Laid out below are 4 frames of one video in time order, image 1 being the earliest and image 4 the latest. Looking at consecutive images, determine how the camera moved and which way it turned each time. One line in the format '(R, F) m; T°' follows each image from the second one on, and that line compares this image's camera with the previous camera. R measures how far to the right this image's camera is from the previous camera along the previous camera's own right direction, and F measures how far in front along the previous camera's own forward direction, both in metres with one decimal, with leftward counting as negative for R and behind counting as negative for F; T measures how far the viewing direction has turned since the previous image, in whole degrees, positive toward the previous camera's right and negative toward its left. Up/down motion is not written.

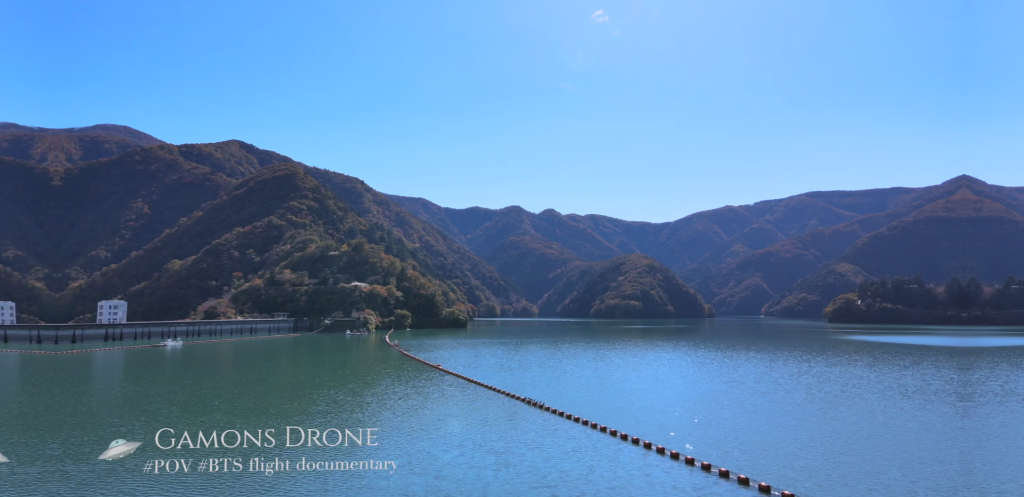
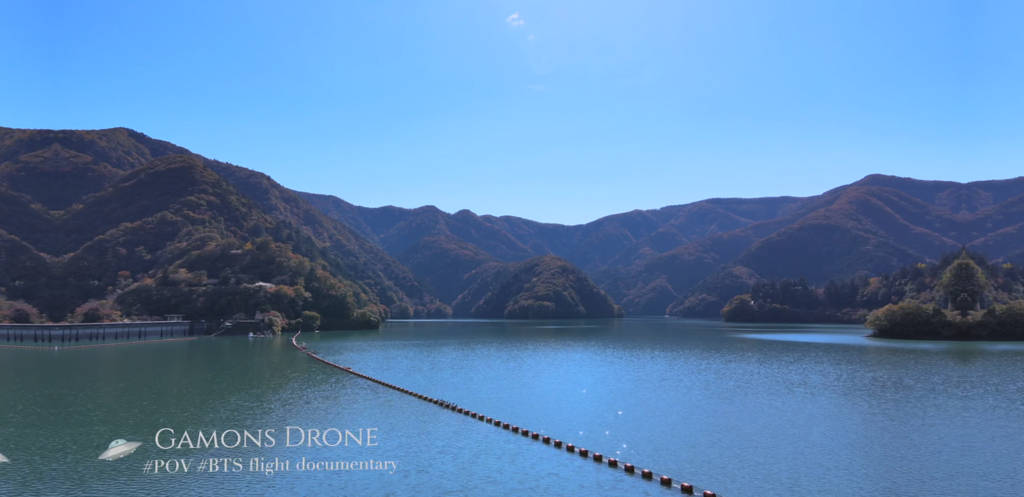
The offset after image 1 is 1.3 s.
(+0.5, -0.7) m; +7°
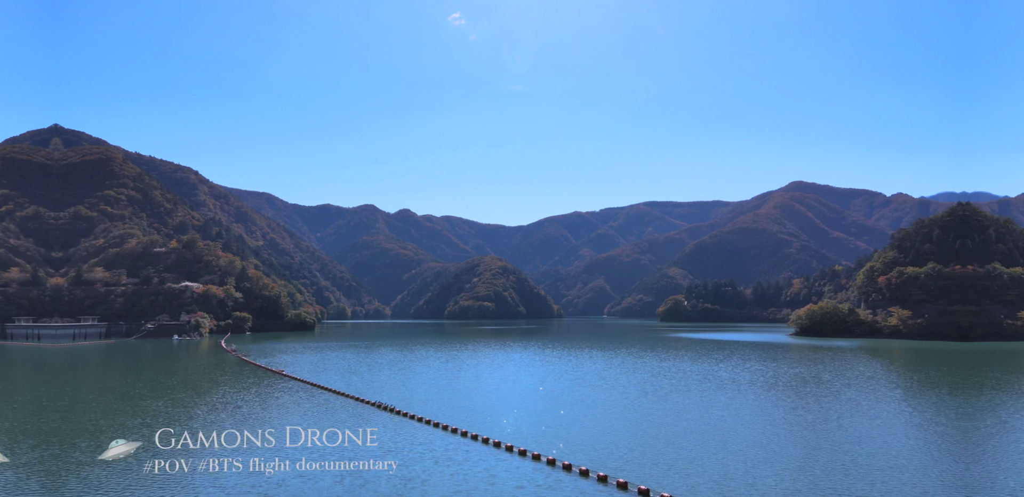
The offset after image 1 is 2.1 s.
(0.0, -0.9) m; +4°
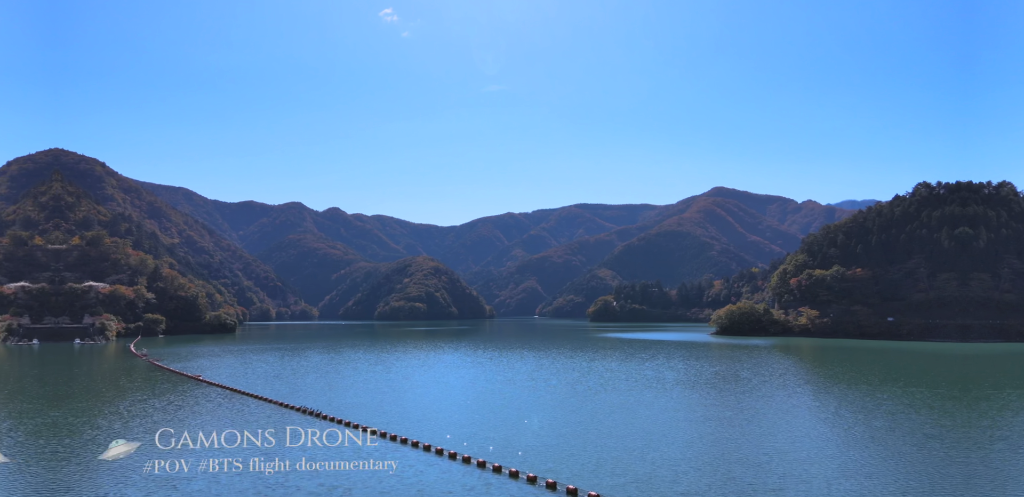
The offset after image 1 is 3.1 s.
(0.0, -0.7) m; +5°
